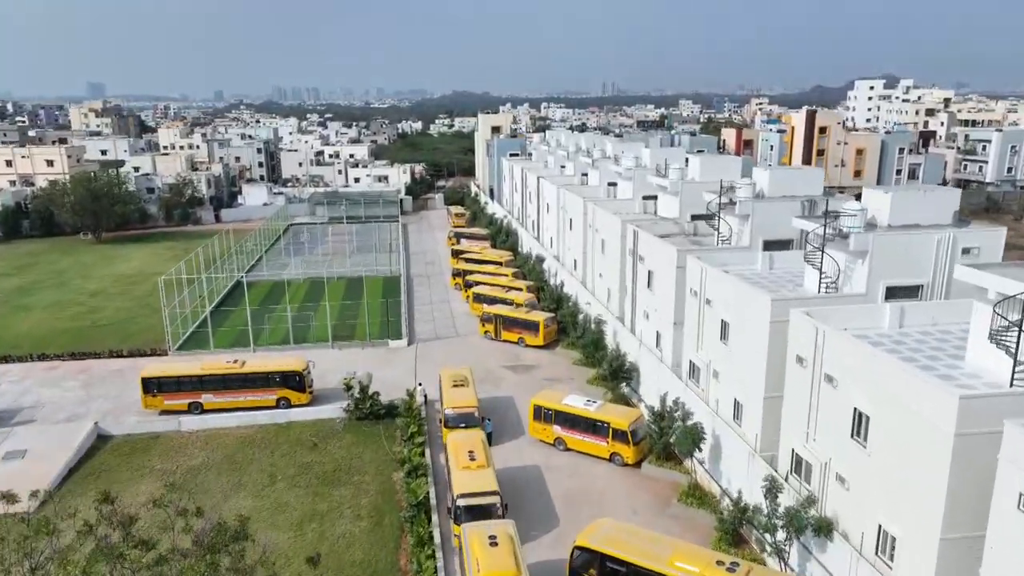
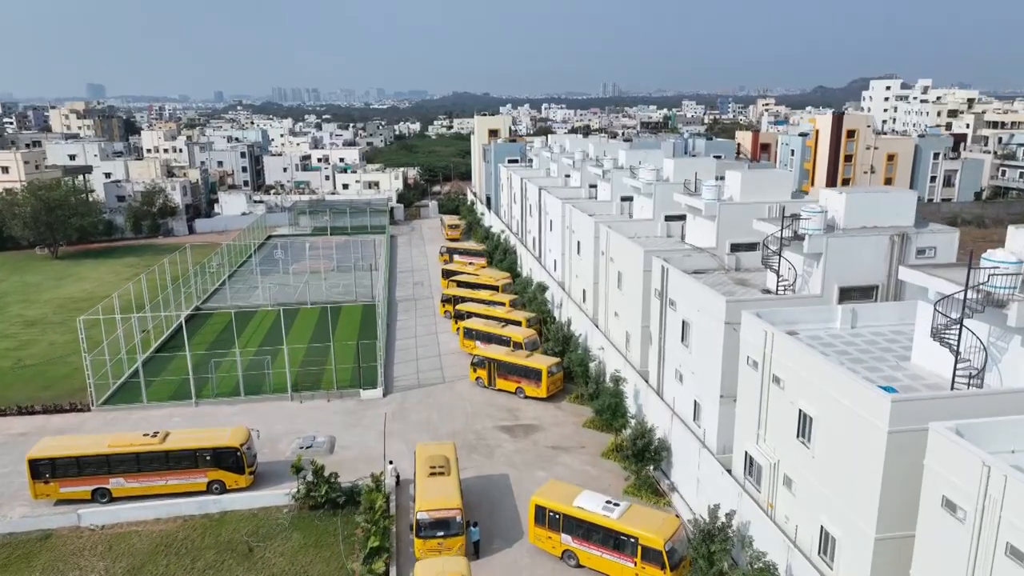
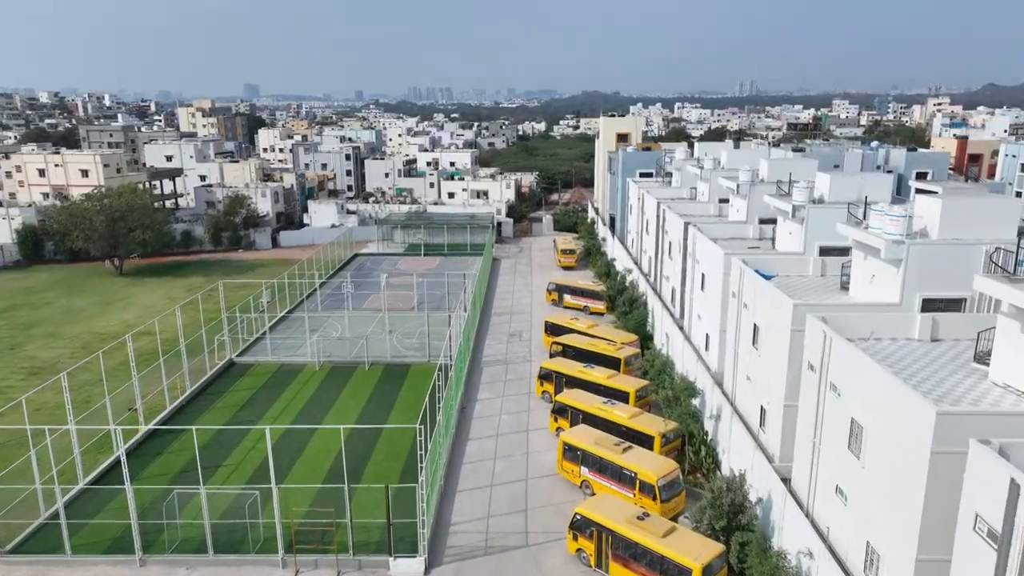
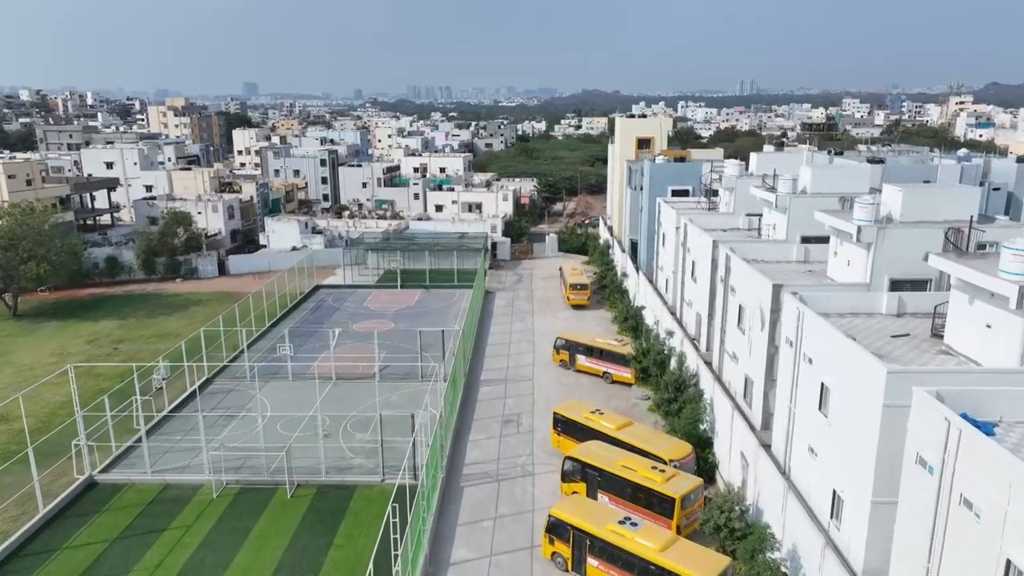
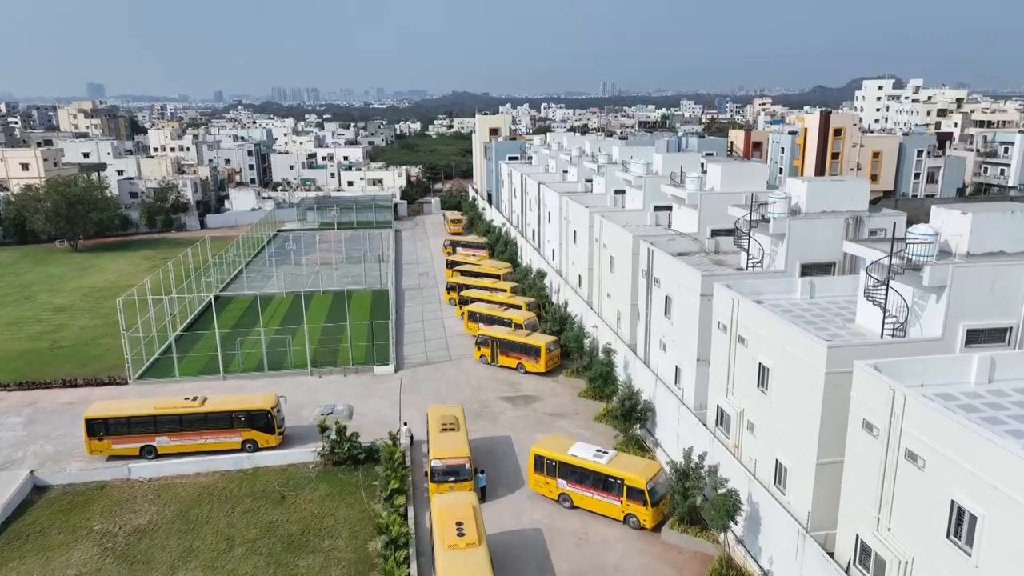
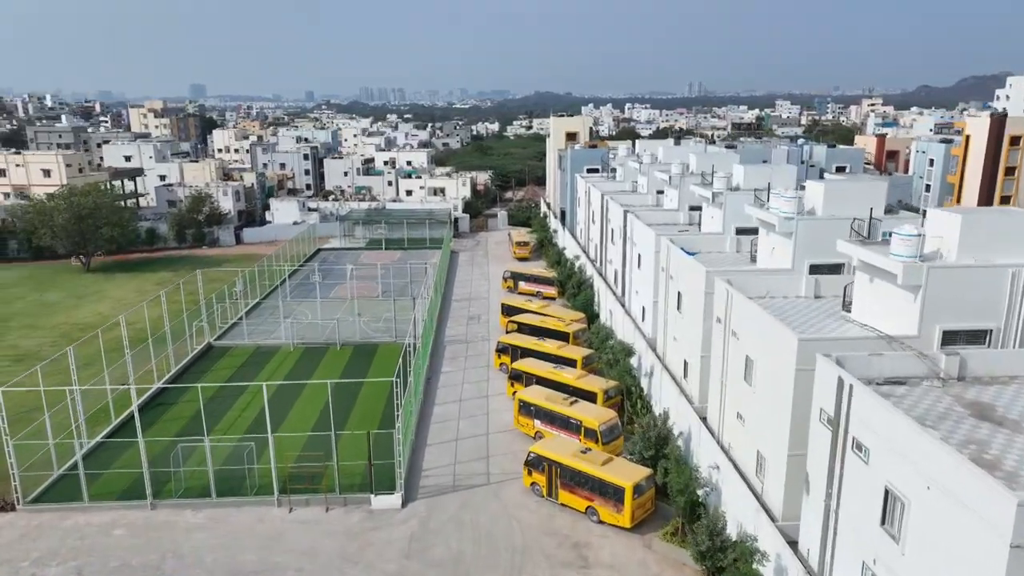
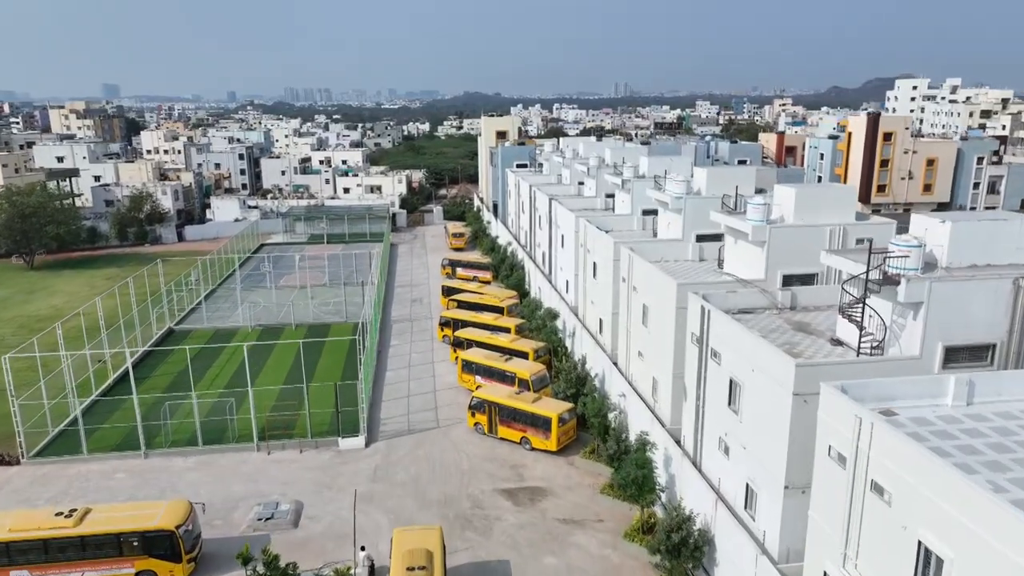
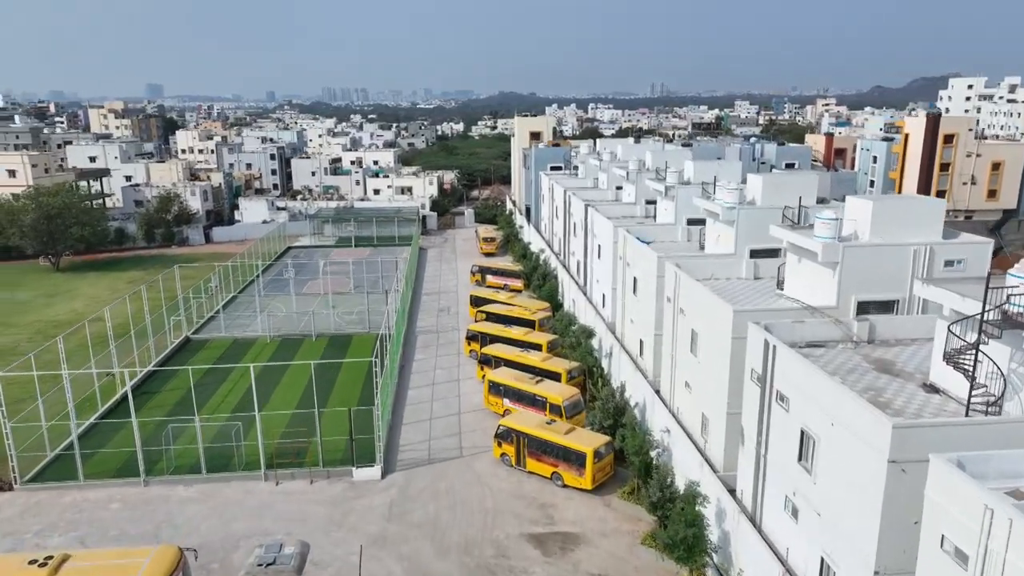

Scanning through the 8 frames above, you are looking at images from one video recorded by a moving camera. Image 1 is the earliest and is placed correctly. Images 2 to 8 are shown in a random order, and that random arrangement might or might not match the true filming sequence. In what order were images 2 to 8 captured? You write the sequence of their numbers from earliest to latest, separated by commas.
5, 2, 7, 8, 6, 3, 4
